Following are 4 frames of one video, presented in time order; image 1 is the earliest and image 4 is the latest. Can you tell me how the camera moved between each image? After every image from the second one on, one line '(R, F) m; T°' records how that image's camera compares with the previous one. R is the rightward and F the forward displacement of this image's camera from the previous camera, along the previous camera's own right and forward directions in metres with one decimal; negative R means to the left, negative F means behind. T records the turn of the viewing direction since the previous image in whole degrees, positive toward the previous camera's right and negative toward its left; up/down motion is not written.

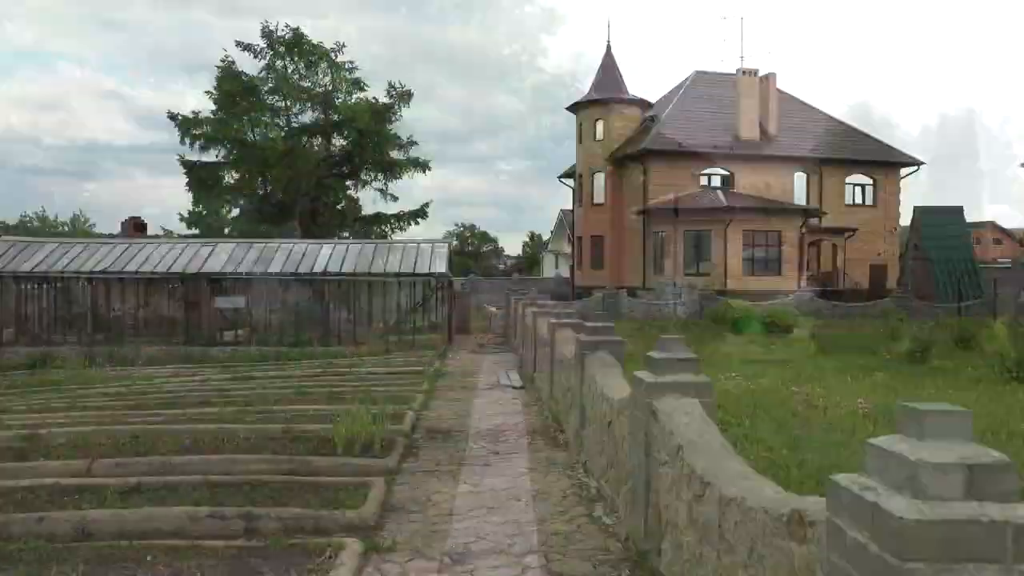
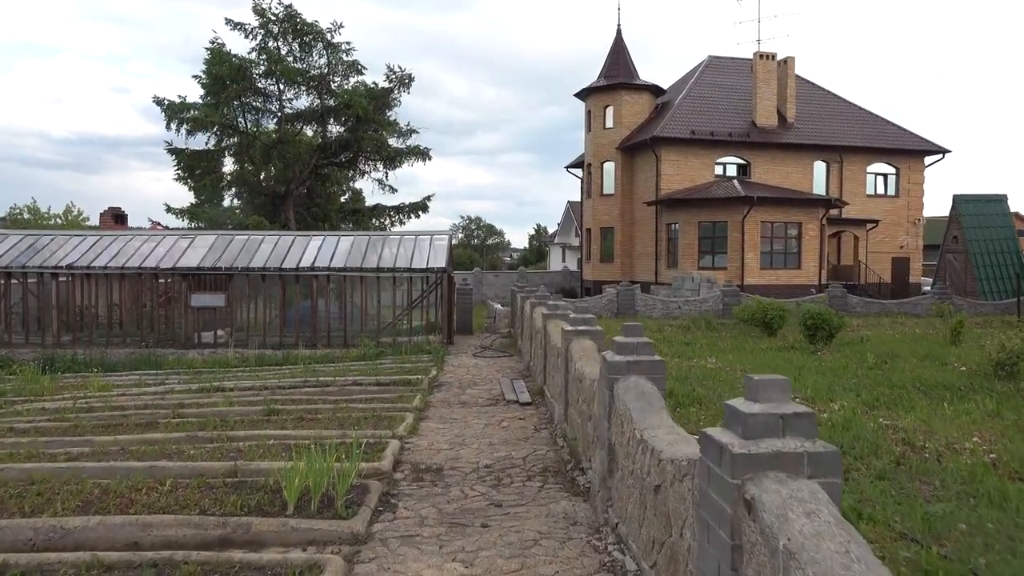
(0.0, +1.6) m; 0°
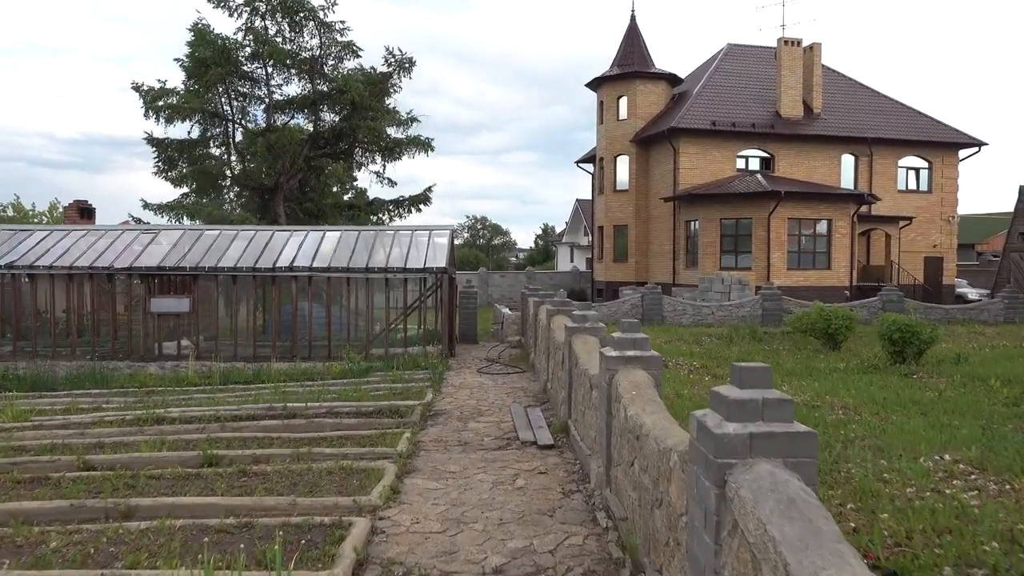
(-0.1, +2.2) m; 0°
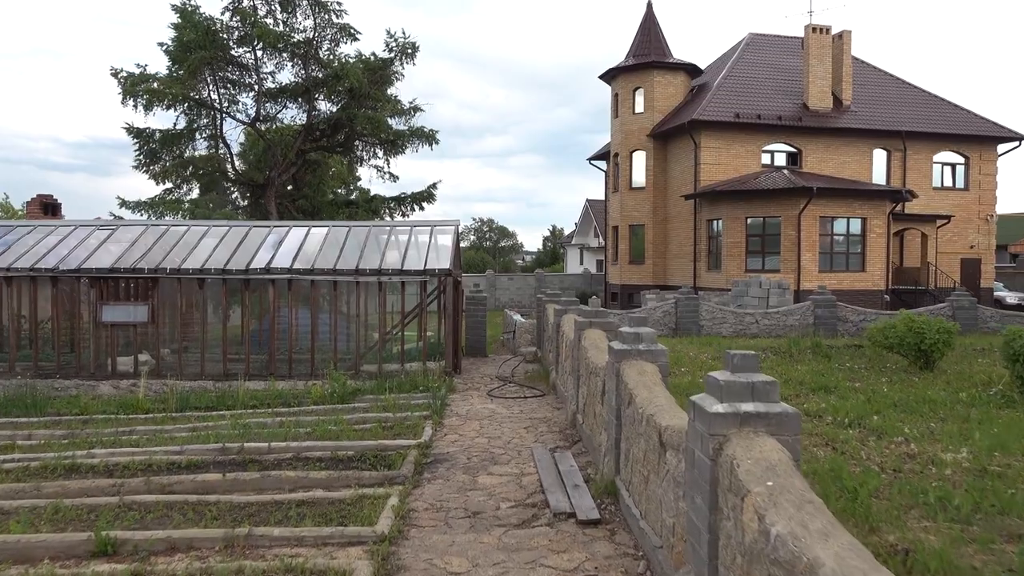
(-0.1, +2.1) m; 0°
